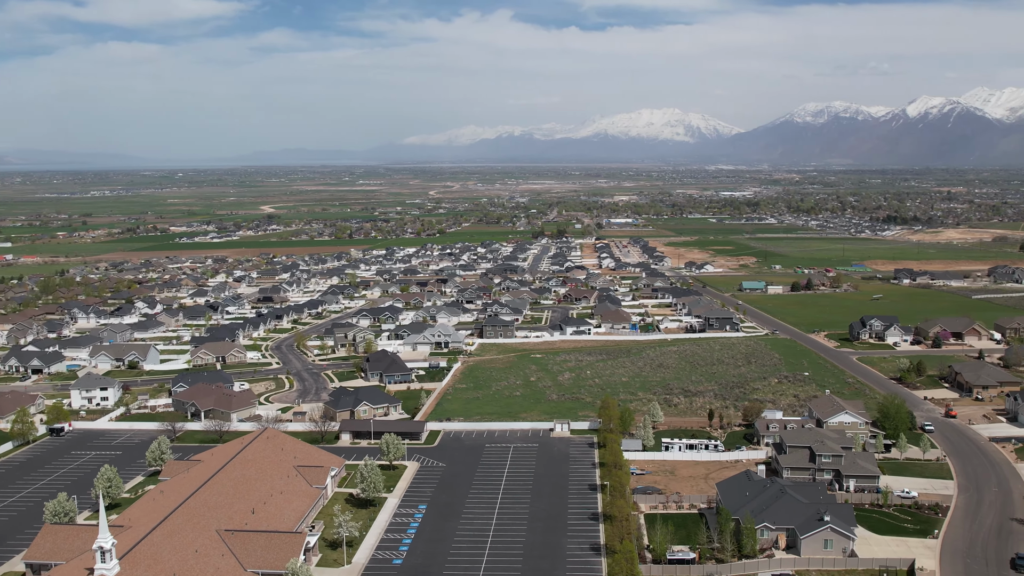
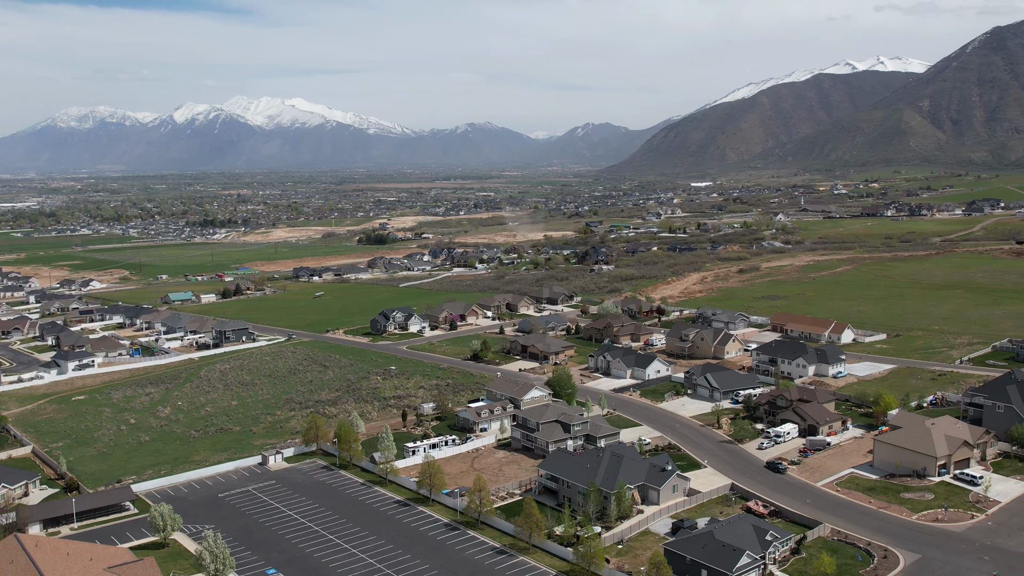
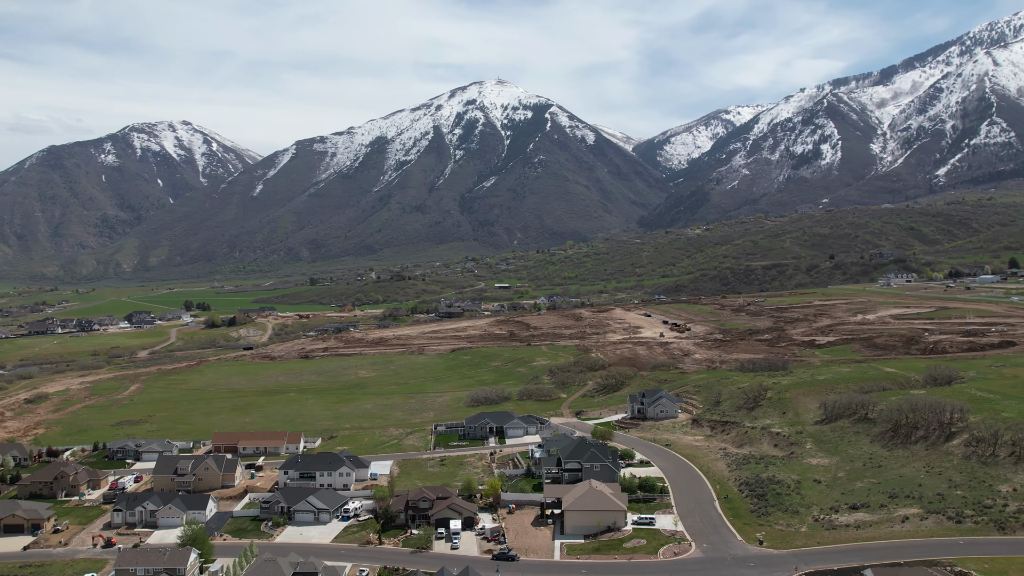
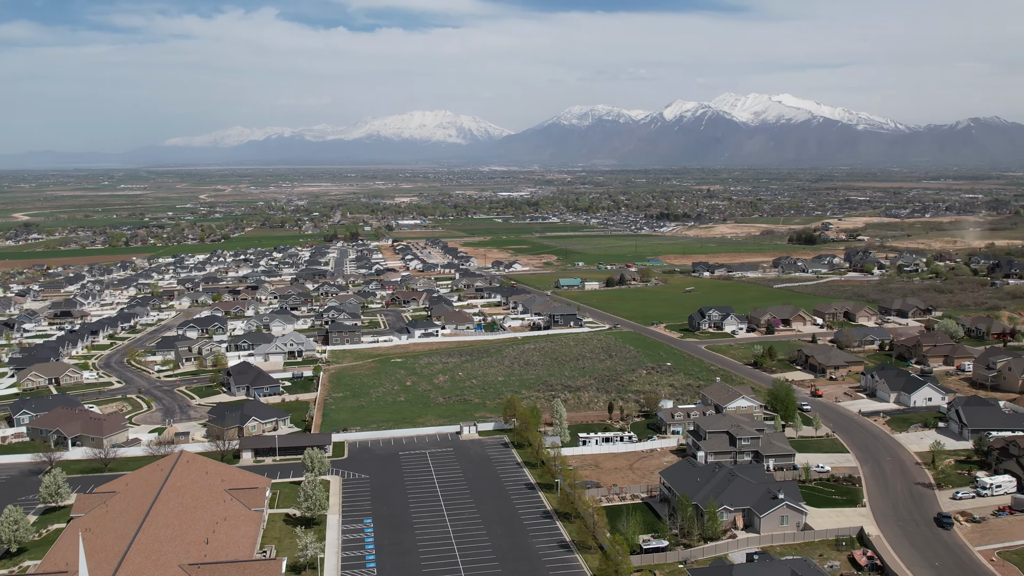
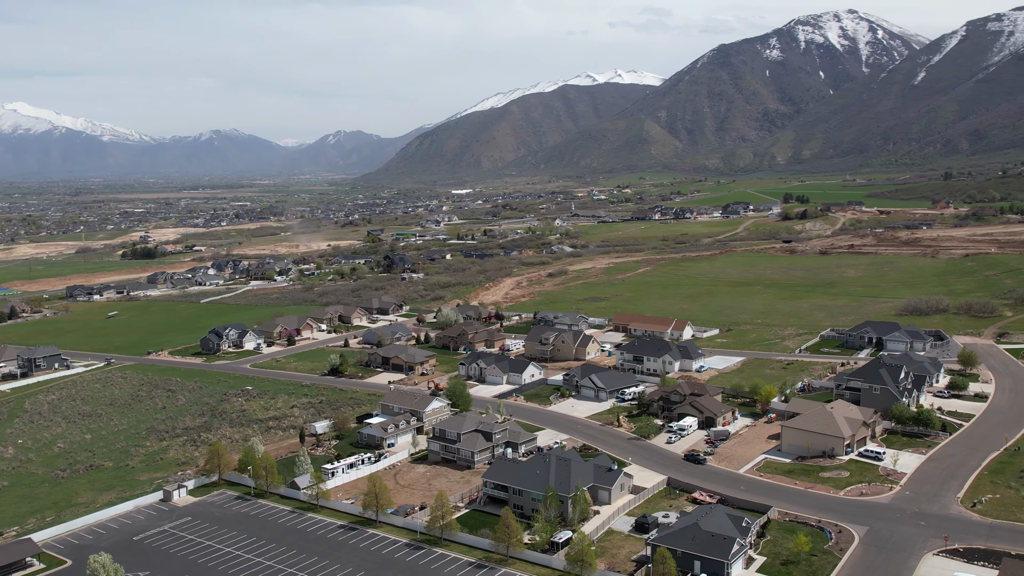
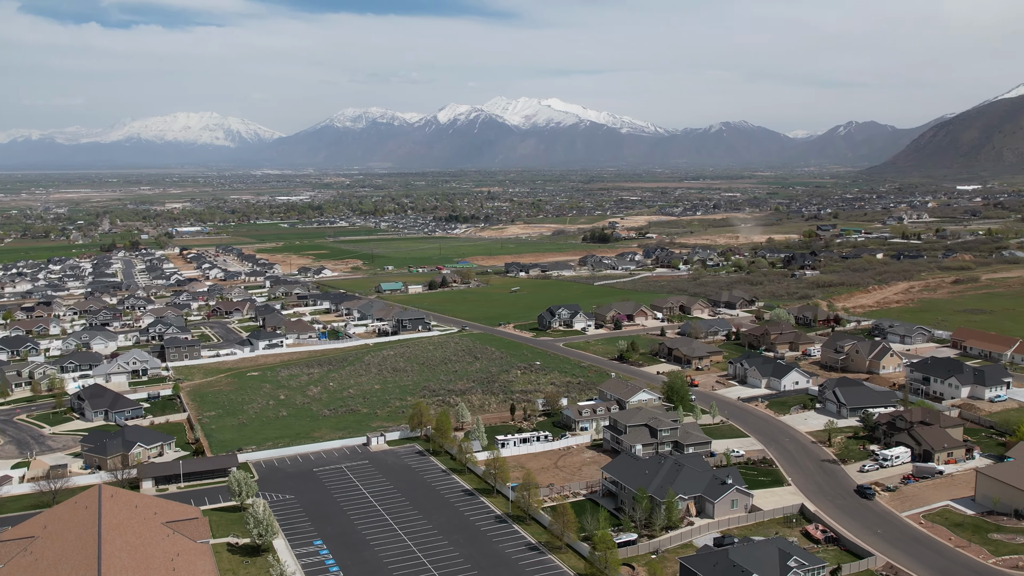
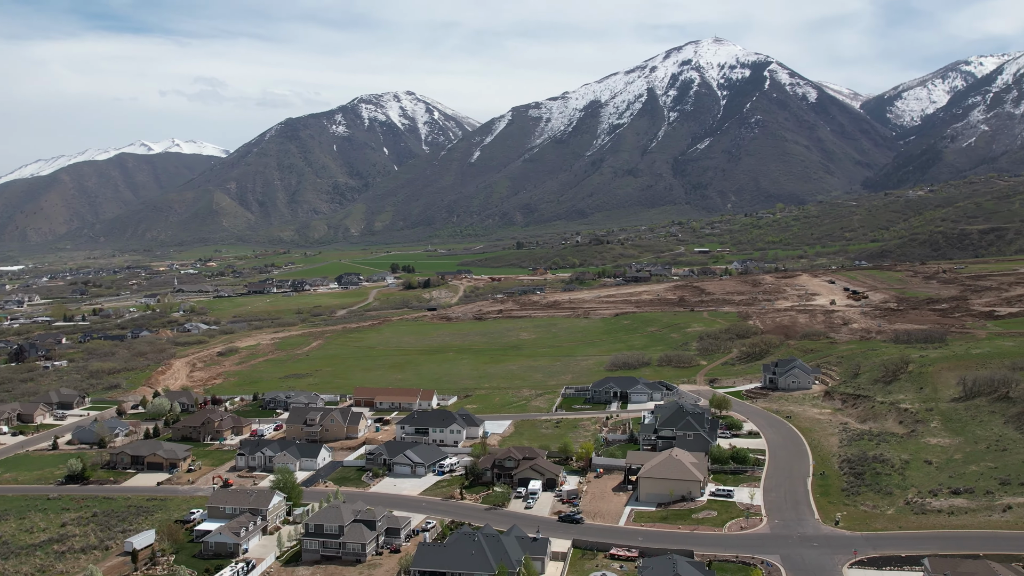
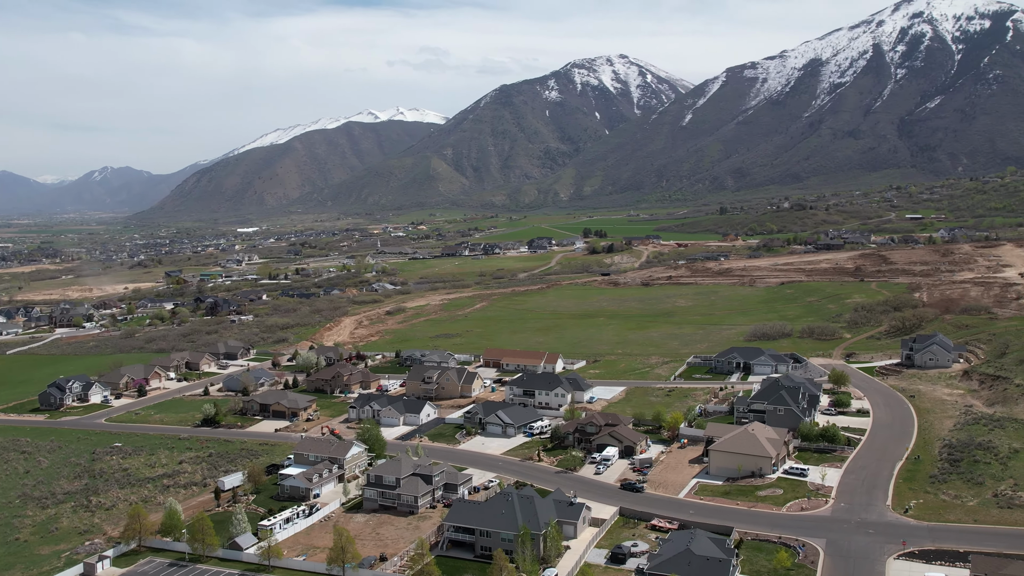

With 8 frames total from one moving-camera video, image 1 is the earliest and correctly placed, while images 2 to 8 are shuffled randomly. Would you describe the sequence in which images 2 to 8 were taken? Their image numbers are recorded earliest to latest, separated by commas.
4, 6, 2, 5, 8, 7, 3
